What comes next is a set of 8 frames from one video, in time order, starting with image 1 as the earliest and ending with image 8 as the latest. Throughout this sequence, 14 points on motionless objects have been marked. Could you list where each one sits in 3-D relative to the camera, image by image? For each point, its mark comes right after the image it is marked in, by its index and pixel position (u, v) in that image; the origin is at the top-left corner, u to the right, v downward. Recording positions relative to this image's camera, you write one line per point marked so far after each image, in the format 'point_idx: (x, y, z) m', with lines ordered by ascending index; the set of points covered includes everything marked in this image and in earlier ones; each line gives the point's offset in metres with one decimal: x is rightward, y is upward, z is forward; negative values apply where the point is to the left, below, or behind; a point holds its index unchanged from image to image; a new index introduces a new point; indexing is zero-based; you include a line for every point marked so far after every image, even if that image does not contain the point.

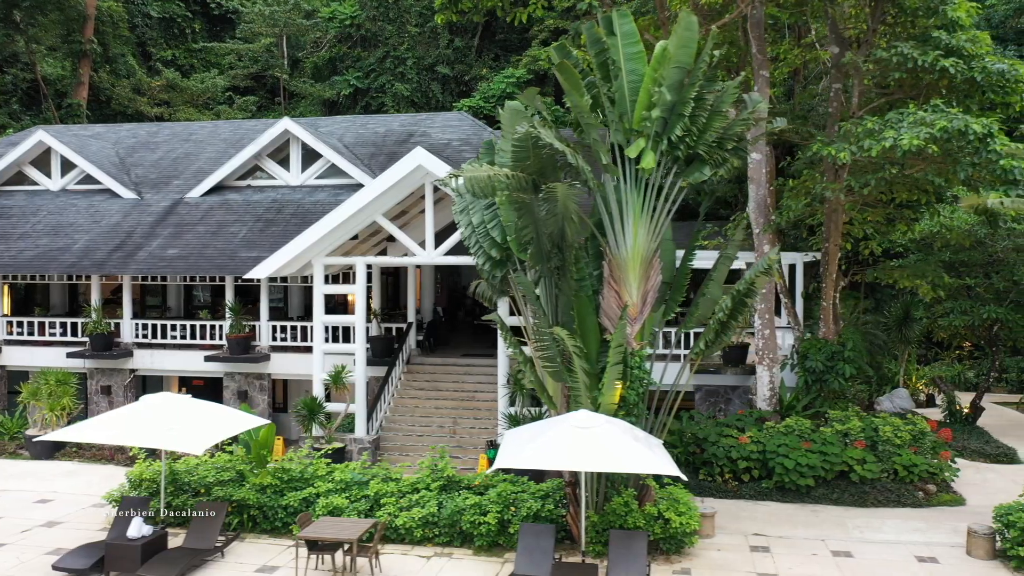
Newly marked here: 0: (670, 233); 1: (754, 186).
0: (+3.0, +1.1, +11.3) m
1: (+6.0, +2.5, +14.5) m
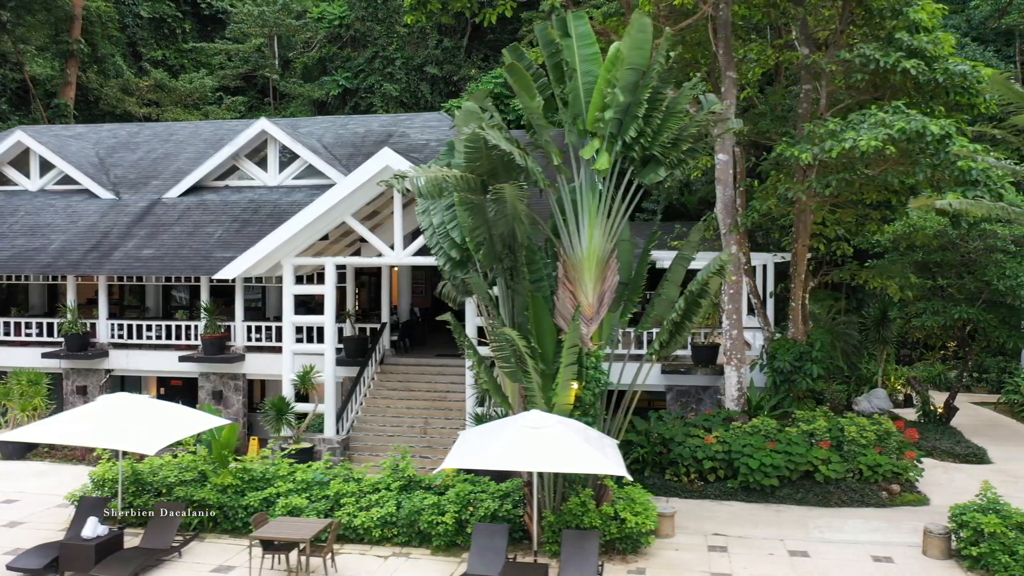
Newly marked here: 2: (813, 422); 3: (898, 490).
0: (+2.2, +1.1, +11.3) m
1: (+5.2, +2.5, +14.5) m
2: (+7.3, -3.3, +14.3) m
3: (+9.0, -4.7, +13.6) m
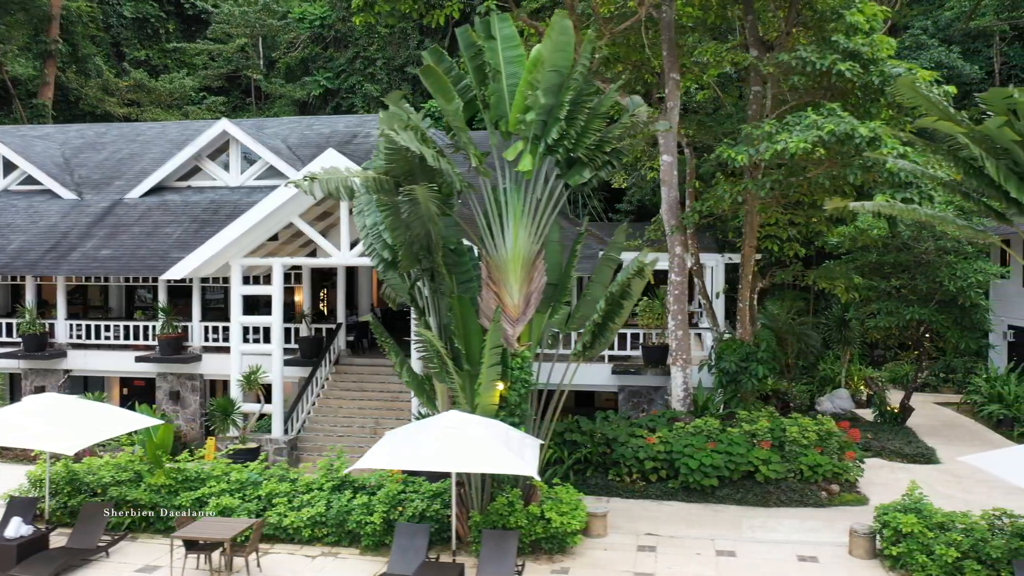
0: (+0.9, +1.1, +11.4) m
1: (+3.9, +2.5, +14.6) m
2: (+6.0, -3.3, +14.3) m
3: (+7.6, -4.7, +13.7) m
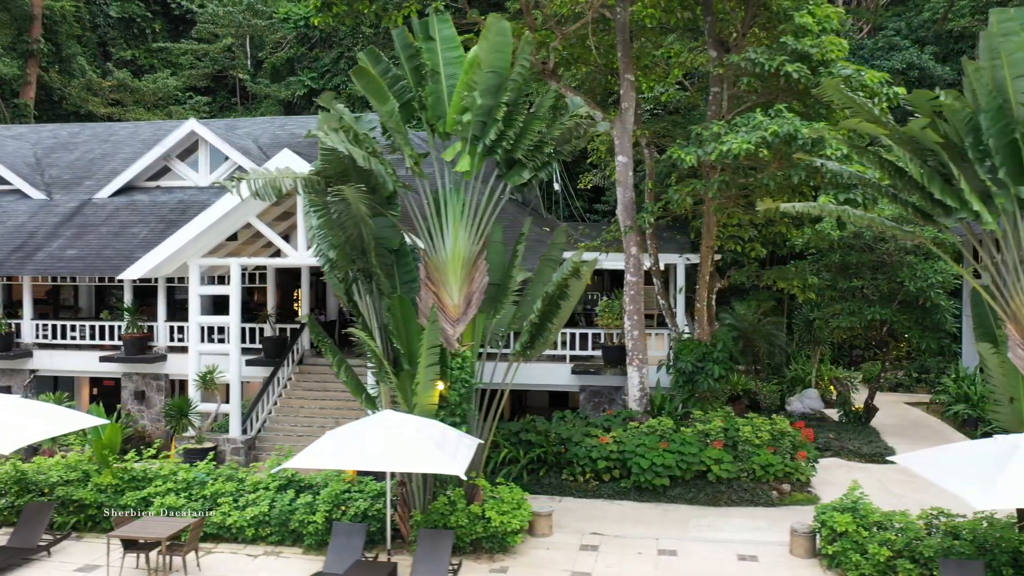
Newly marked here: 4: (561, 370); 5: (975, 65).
0: (-0.3, +1.0, +11.4) m
1: (+2.7, +2.5, +14.6) m
2: (+4.9, -3.3, +14.4) m
3: (+6.5, -4.7, +13.7) m
4: (+1.4, -2.3, +16.6) m
5: (+7.2, +3.5, +9.0) m
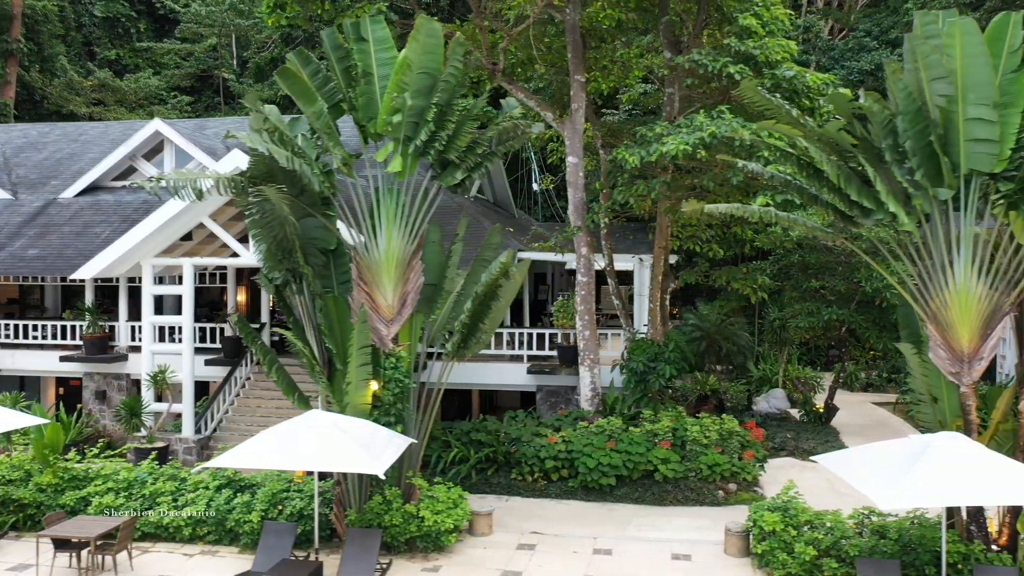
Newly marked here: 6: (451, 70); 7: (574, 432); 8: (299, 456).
0: (-1.5, +1.0, +11.5) m
1: (+1.5, +2.5, +14.7) m
2: (+3.6, -3.3, +14.4) m
3: (+5.3, -4.7, +13.8) m
4: (+0.2, -2.3, +16.7) m
5: (+5.9, +3.4, +9.1) m
6: (-1.1, +3.9, +10.5) m
7: (+1.5, -3.5, +14.5) m
8: (-3.4, -2.7, +9.3) m
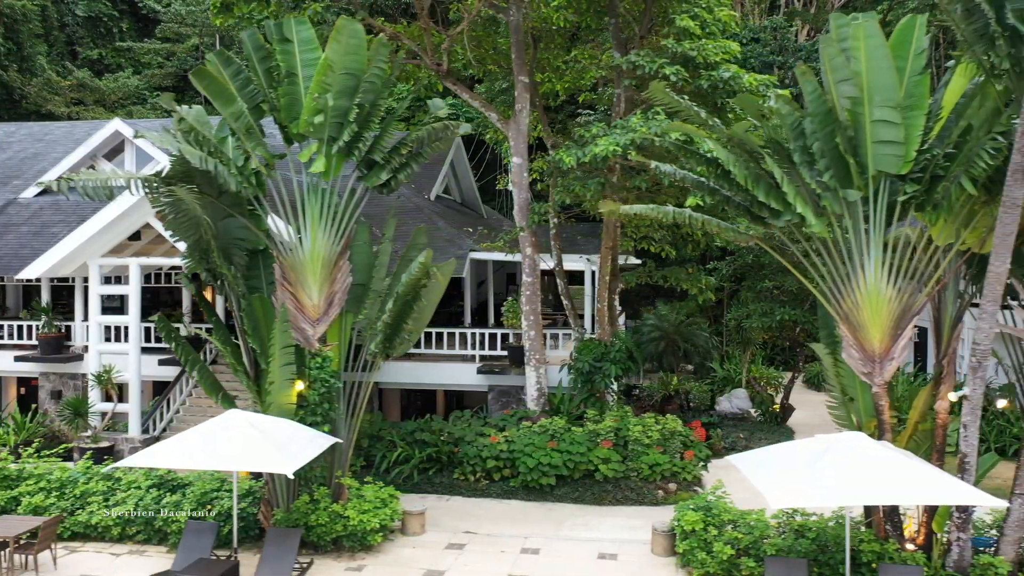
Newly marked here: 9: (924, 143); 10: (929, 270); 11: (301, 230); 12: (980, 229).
0: (-2.9, +1.0, +11.5) m
1: (+0.1, +2.5, +14.7) m
2: (+2.2, -3.3, +14.5) m
3: (+3.9, -4.7, +13.8) m
4: (-1.2, -2.3, +16.7) m
5: (+4.6, +3.4, +9.2) m
6: (-2.5, +3.9, +10.5) m
7: (+0.1, -3.6, +14.5) m
8: (-4.8, -2.7, +9.4) m
9: (+6.4, +2.2, +9.1) m
10: (+6.6, +0.3, +9.3) m
11: (-3.9, +1.1, +10.8) m
12: (+7.4, +0.9, +9.3) m
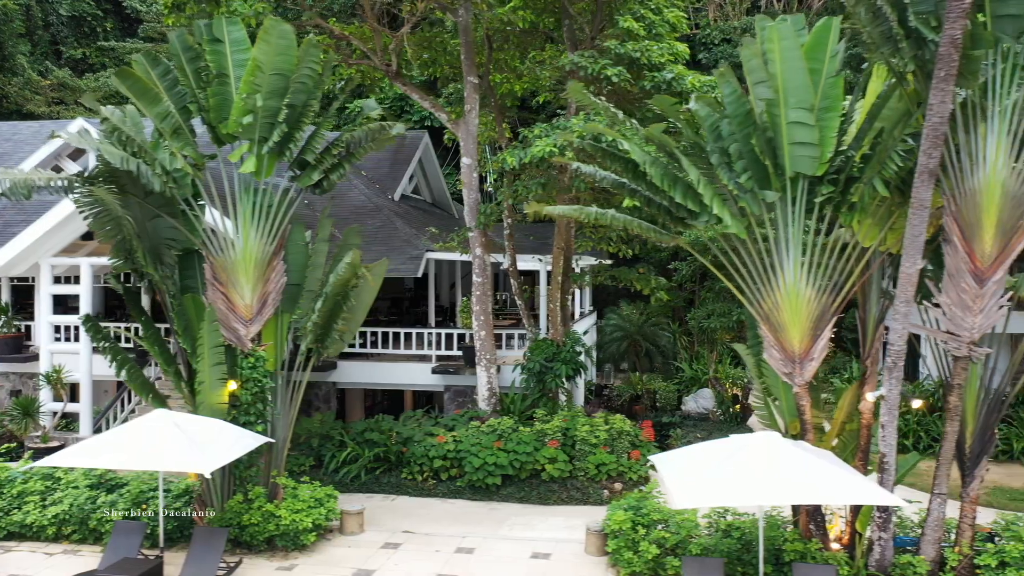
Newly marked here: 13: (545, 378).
0: (-4.1, +1.0, +11.5) m
1: (-1.2, +2.5, +14.8) m
2: (+0.9, -3.3, +14.5) m
3: (+2.6, -4.8, +13.9) m
4: (-2.5, -2.3, +16.8) m
5: (+3.3, +3.4, +9.2) m
6: (-3.7, +3.9, +10.5) m
7: (-1.1, -3.6, +14.5) m
8: (-6.1, -2.7, +9.4) m
9: (+5.1, +2.2, +9.1) m
10: (+5.4, +0.3, +9.3) m
11: (-5.2, +1.1, +10.8) m
12: (+6.2, +0.9, +9.3) m
13: (+0.9, -2.4, +15.5) m
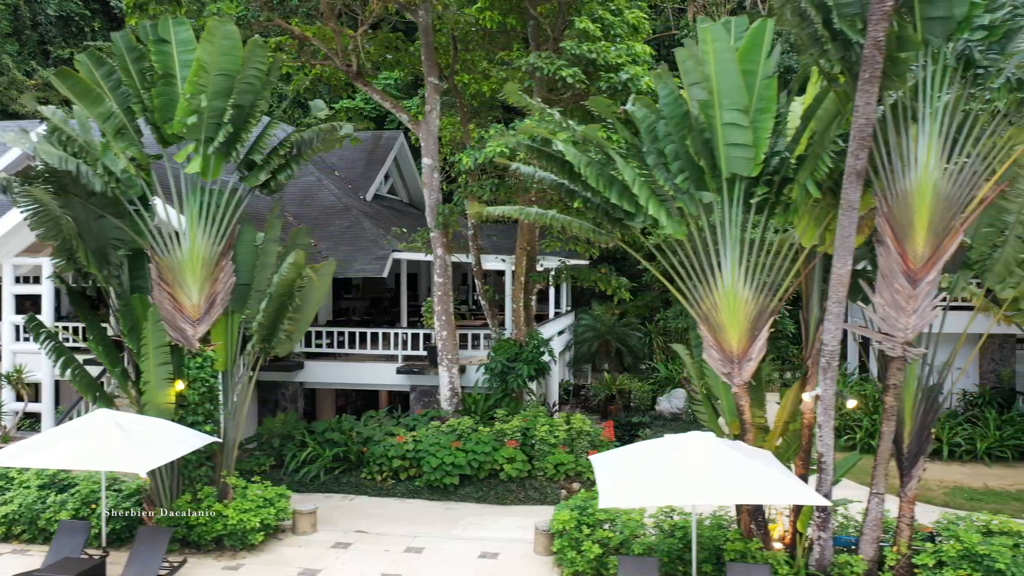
0: (-5.1, +1.0, +11.5) m
1: (-2.2, +2.5, +14.8) m
2: (-0.1, -3.3, +14.6) m
3: (+1.6, -4.8, +13.9) m
4: (-3.5, -2.4, +16.8) m
5: (+2.3, +3.4, +9.2) m
6: (-4.7, +3.9, +10.6) m
7: (-2.1, -3.6, +14.6) m
8: (-7.0, -2.7, +9.4) m
9: (+4.1, +2.2, +9.2) m
10: (+4.4, +0.3, +9.4) m
11: (-6.1, +1.1, +10.8) m
12: (+5.2, +0.9, +9.4) m
13: (-0.1, -2.4, +15.5) m
